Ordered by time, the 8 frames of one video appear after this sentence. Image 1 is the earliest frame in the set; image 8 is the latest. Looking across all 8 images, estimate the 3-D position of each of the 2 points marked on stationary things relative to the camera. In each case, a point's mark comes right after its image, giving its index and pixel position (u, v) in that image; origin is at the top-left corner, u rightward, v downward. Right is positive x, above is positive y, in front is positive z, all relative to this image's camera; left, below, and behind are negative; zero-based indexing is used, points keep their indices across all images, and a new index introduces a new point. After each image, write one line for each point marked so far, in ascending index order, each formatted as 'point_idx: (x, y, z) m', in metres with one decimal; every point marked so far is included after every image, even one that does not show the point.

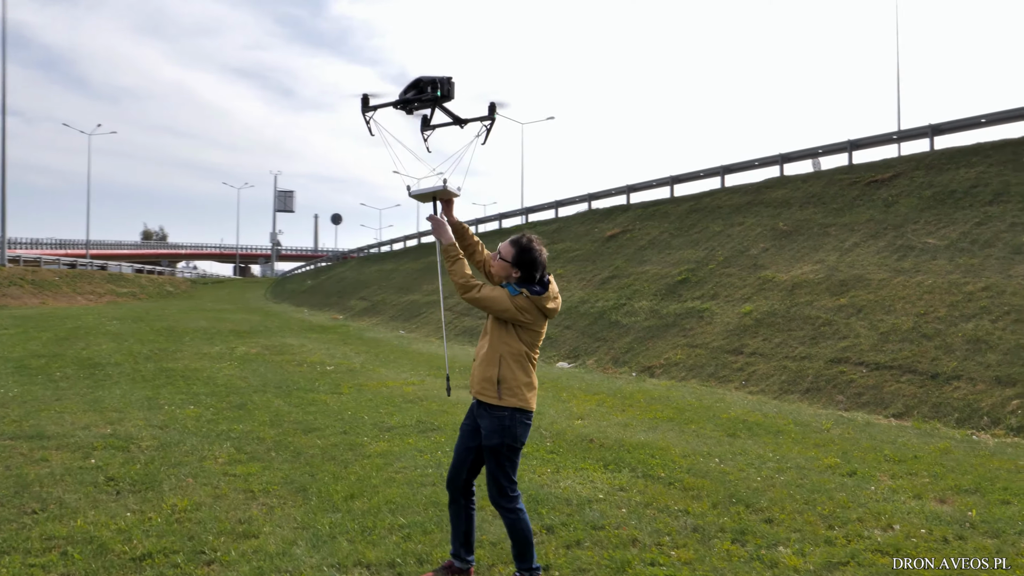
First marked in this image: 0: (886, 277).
0: (+6.9, +0.2, +16.0) m
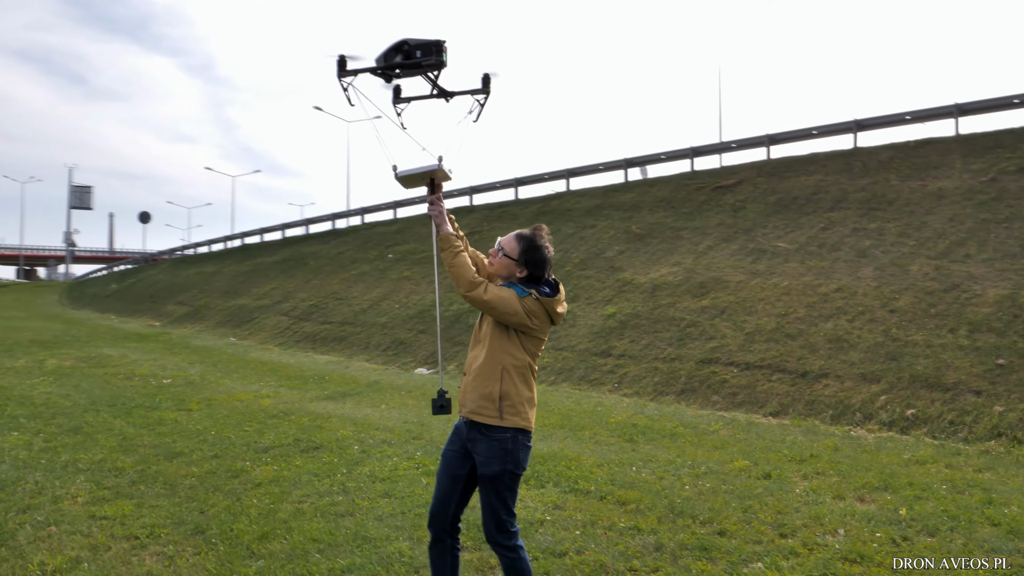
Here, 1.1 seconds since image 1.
0: (+4.4, +0.2, +16.4) m
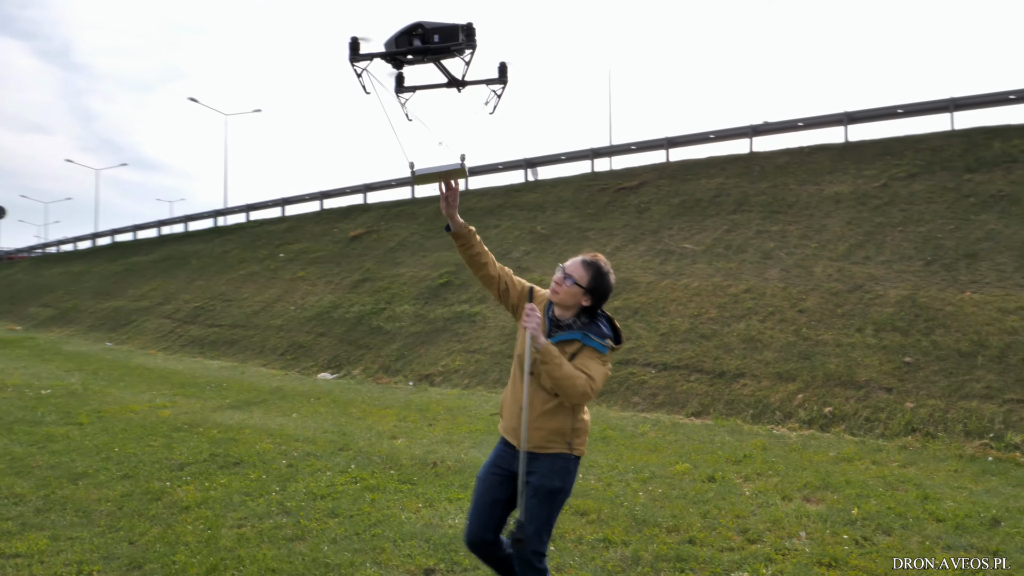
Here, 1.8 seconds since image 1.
0: (+2.7, +0.1, +16.5) m
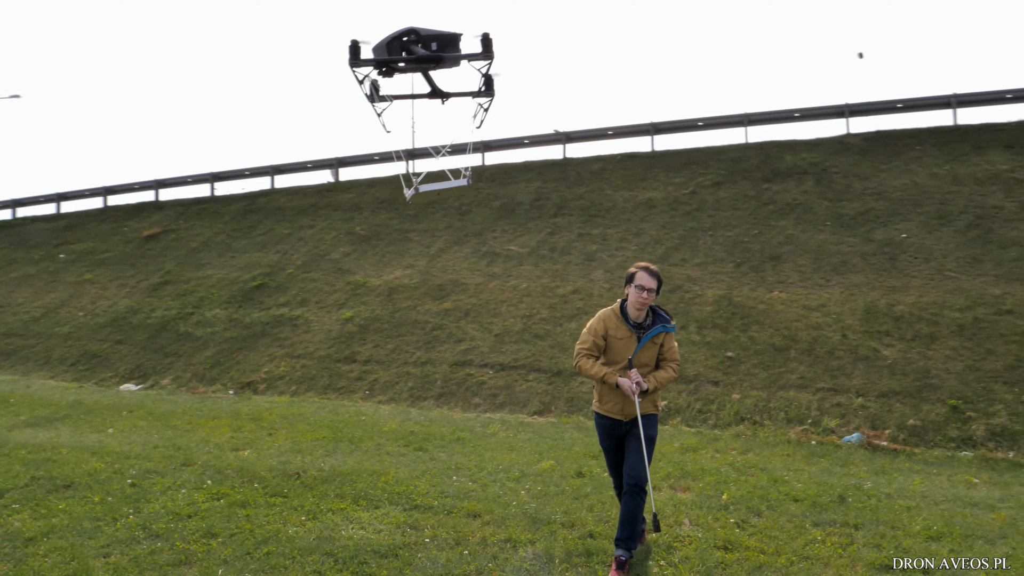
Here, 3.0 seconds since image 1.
0: (-0.6, +0.1, +16.6) m
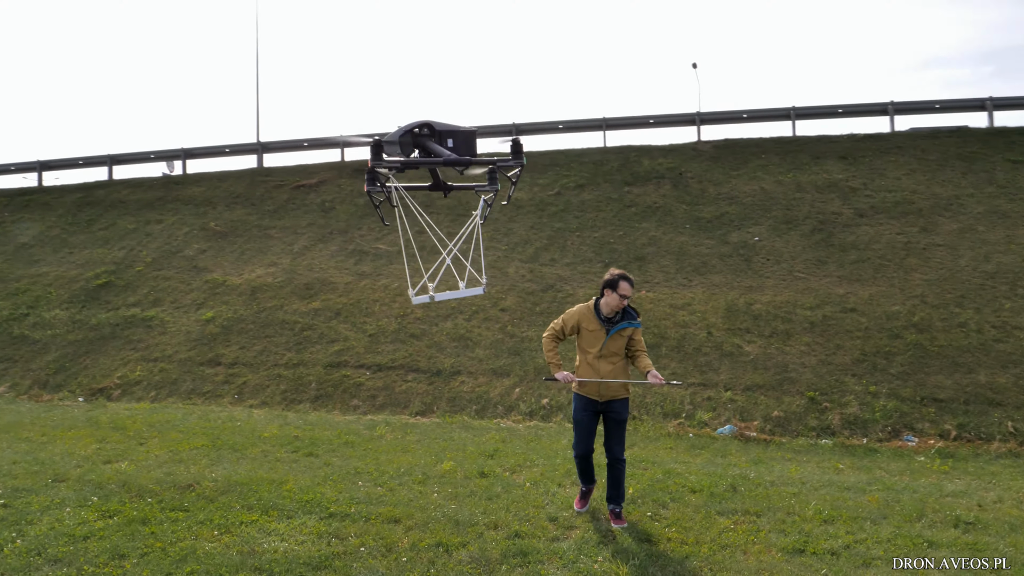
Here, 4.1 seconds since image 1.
0: (-3.0, +0.1, +16.2) m
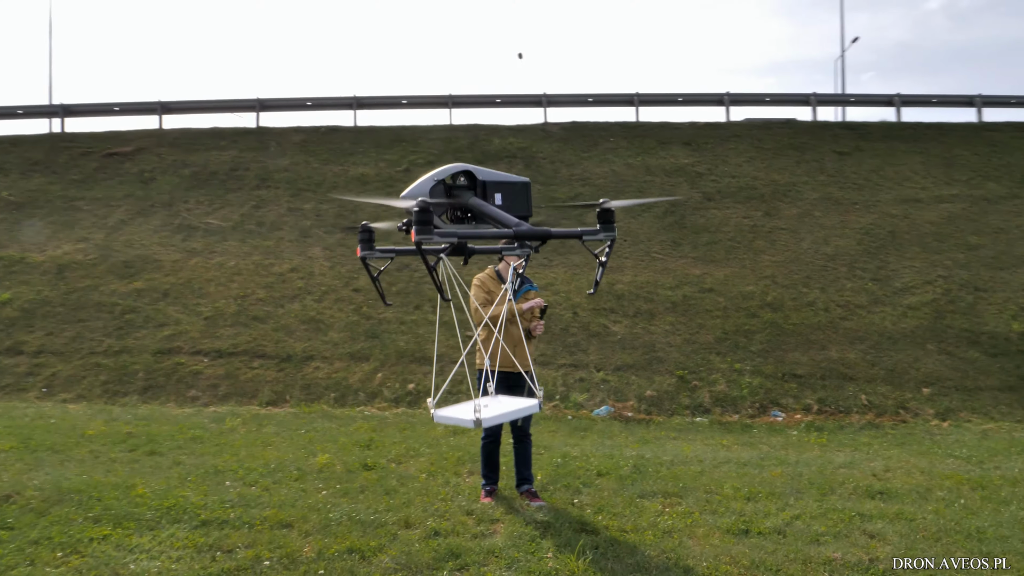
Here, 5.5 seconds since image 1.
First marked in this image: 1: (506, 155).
0: (-5.5, +0.5, +14.4) m
1: (-0.1, +2.8, +18.6) m
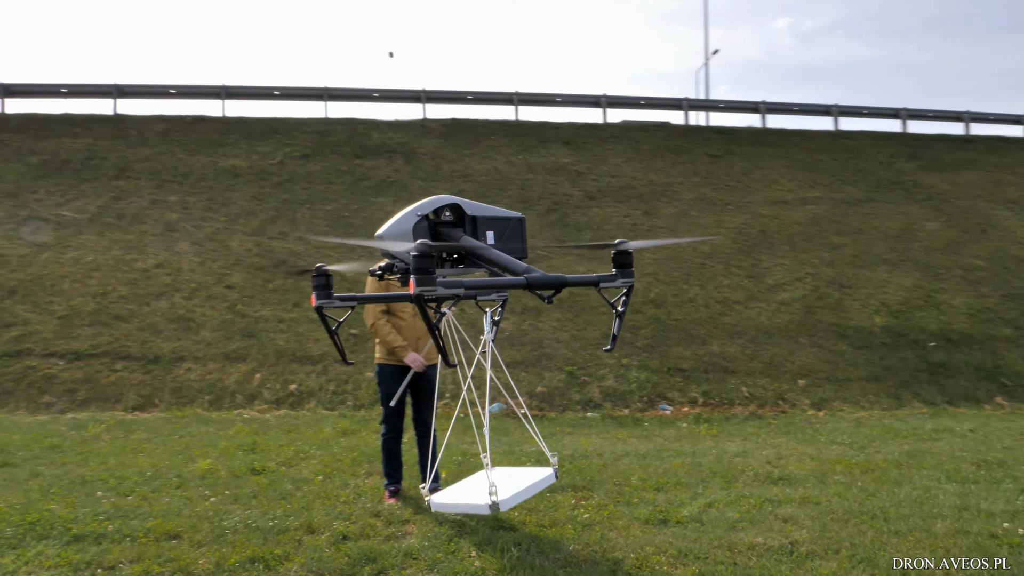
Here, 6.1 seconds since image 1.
0: (-7.3, +0.5, +13.1) m
1: (-2.6, +2.9, +18.1) m
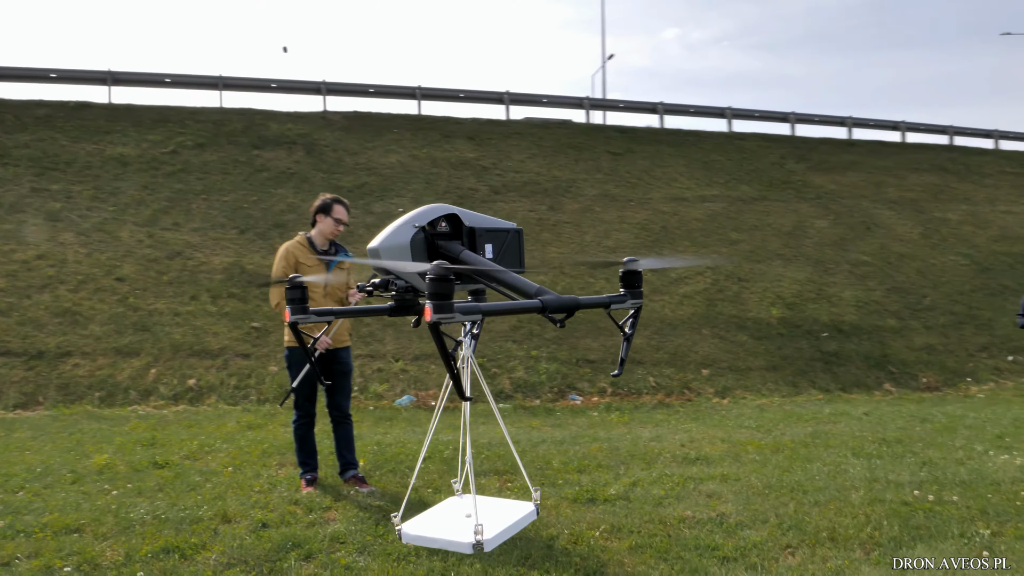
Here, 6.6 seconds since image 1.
0: (-8.6, +0.6, +12.0) m
1: (-4.6, +2.9, +17.5) m
